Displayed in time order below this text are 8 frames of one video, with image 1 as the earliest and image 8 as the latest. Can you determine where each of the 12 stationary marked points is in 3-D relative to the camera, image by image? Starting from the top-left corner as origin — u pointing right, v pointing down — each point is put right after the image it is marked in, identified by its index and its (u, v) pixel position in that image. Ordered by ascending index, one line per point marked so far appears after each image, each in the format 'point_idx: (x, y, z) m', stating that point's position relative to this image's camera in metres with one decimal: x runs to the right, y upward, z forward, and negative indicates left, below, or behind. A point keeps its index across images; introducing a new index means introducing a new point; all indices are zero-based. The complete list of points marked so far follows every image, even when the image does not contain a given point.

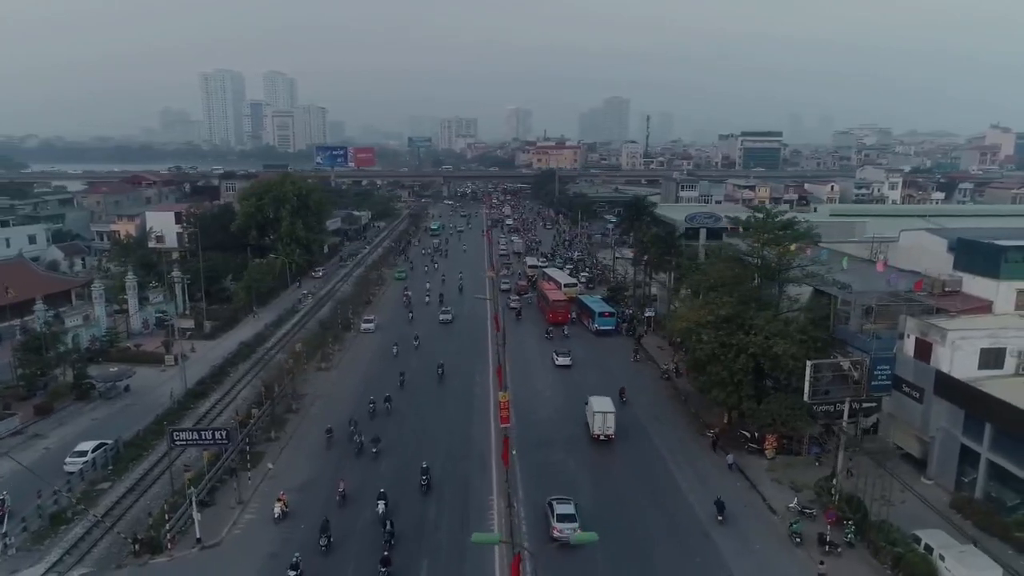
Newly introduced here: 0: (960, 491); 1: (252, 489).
0: (+12.2, -5.5, +19.2) m
1: (-7.2, -5.6, +19.5) m
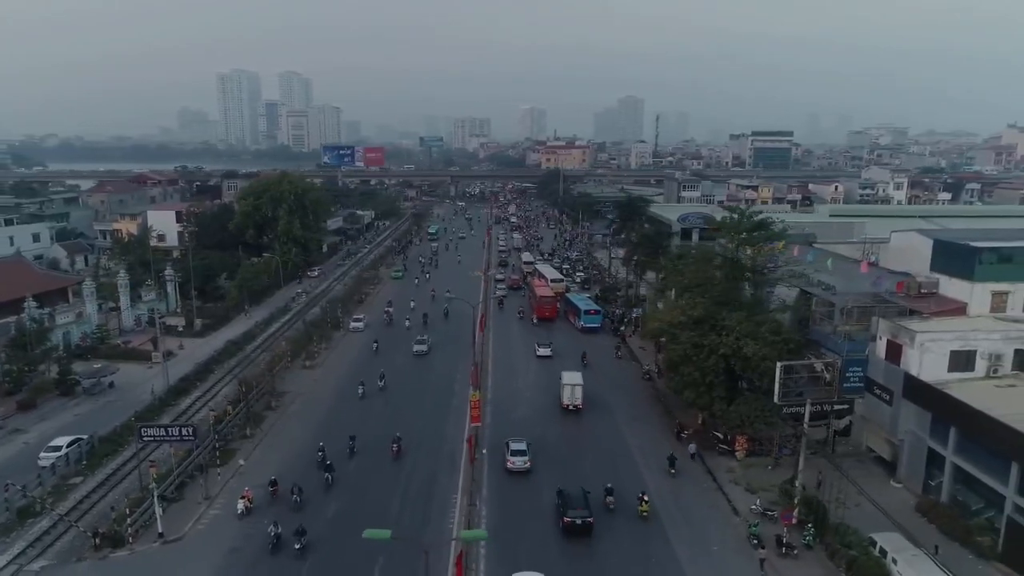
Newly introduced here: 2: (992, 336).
0: (+11.2, -5.6, +19.0) m
1: (-8.2, -5.5, +19.7) m
2: (+13.2, -1.3, +19.3) m
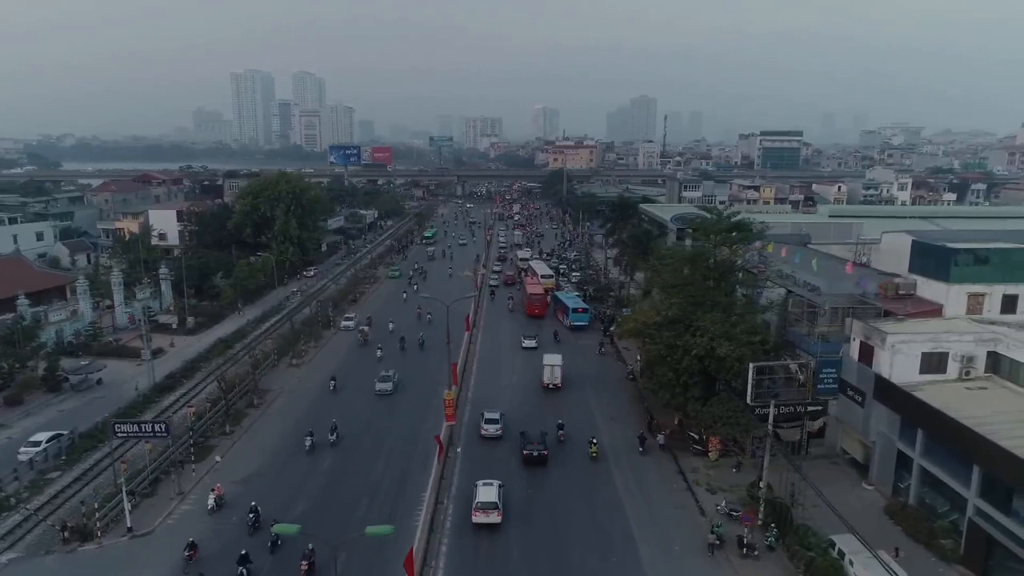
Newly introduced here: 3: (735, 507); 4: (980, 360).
0: (+10.3, -5.6, +18.9) m
1: (-9.0, -5.5, +20.0) m
2: (+12.3, -1.4, +19.2) m
3: (+5.7, -5.7, +18.5) m
4: (+12.9, -2.0, +19.4) m
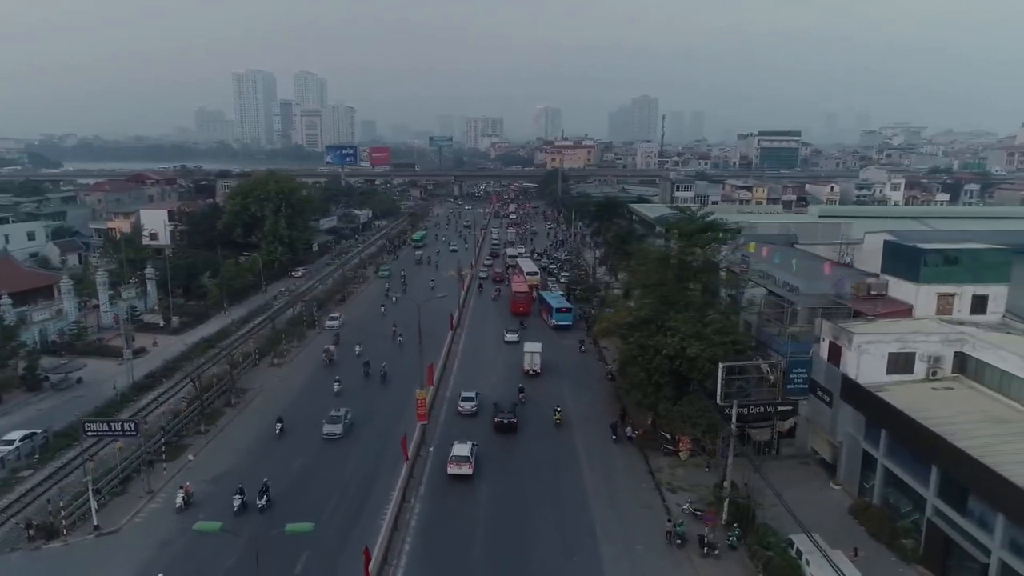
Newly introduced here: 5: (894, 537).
0: (+9.4, -5.6, +19.0) m
1: (-9.9, -5.5, +20.1) m
2: (+11.4, -1.4, +19.2) m
3: (+4.8, -5.7, +18.5) m
4: (+12.0, -2.0, +19.4) m
5: (+9.1, -5.9, +16.8) m
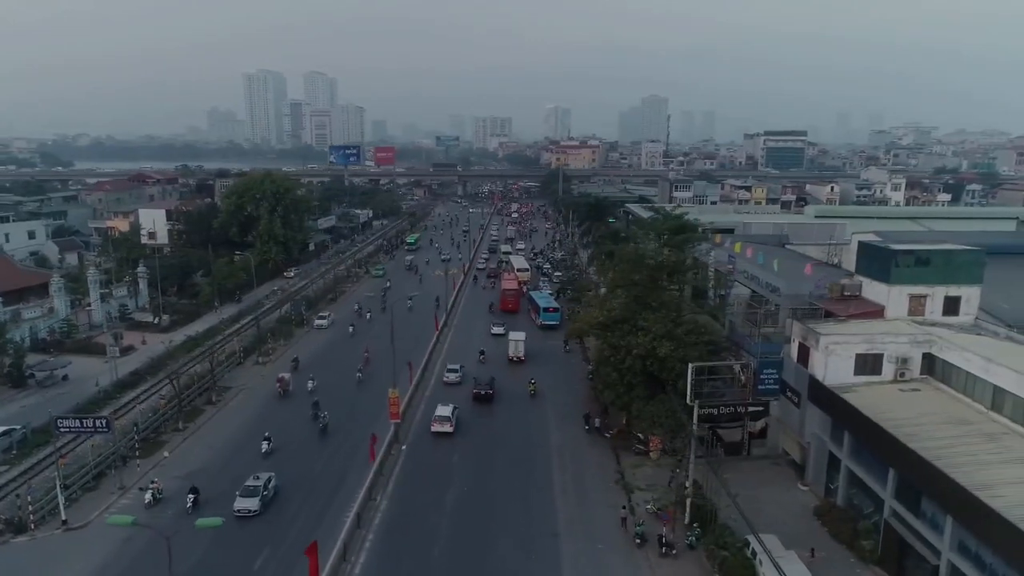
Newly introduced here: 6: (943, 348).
0: (+8.5, -5.6, +18.9) m
1: (-10.8, -5.4, +20.3) m
2: (+10.5, -1.4, +19.1) m
3: (+3.9, -5.7, +18.6) m
4: (+11.1, -2.0, +19.4) m
5: (+8.2, -6.0, +16.8) m
6: (+11.5, -1.6, +18.8) m
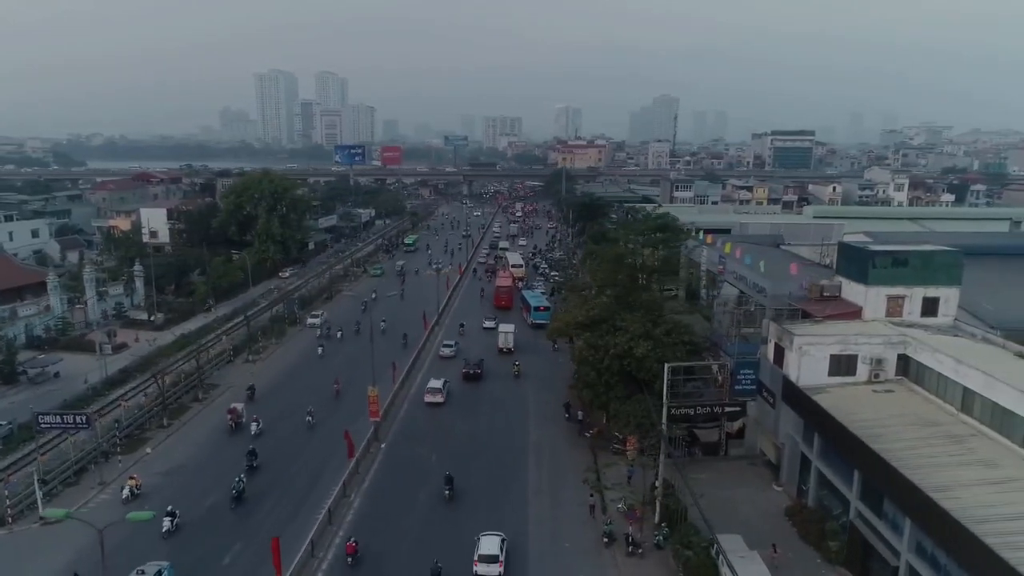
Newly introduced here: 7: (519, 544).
0: (+7.7, -5.6, +18.9) m
1: (-11.6, -5.4, +20.6) m
2: (+9.8, -1.4, +19.1) m
3: (+3.1, -5.7, +18.6) m
4: (+10.3, -2.0, +19.3) m
5: (+7.4, -6.0, +16.8) m
6: (+10.8, -1.6, +18.7) m
7: (+0.1, -6.3, +17.4) m
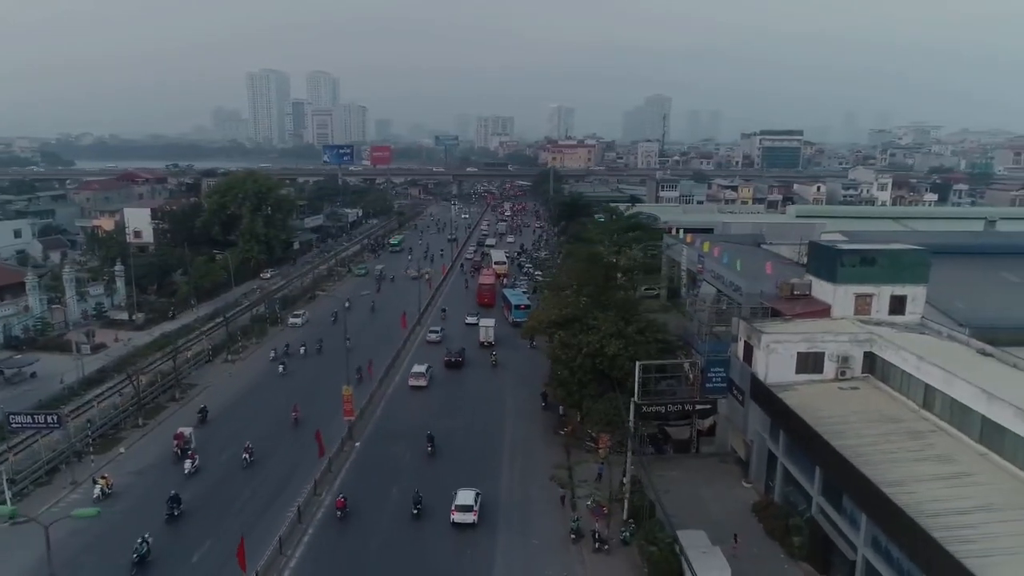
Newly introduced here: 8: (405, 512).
0: (+6.9, -5.6, +19.1) m
1: (-12.4, -5.4, +20.6) m
2: (+9.0, -1.4, +19.3) m
3: (+2.3, -5.7, +18.8) m
4: (+9.5, -2.0, +19.5) m
5: (+6.6, -5.9, +17.0) m
6: (+10.0, -1.6, +18.9) m
7: (-0.6, -6.3, +17.5) m
8: (-2.8, -6.0, +18.8) m
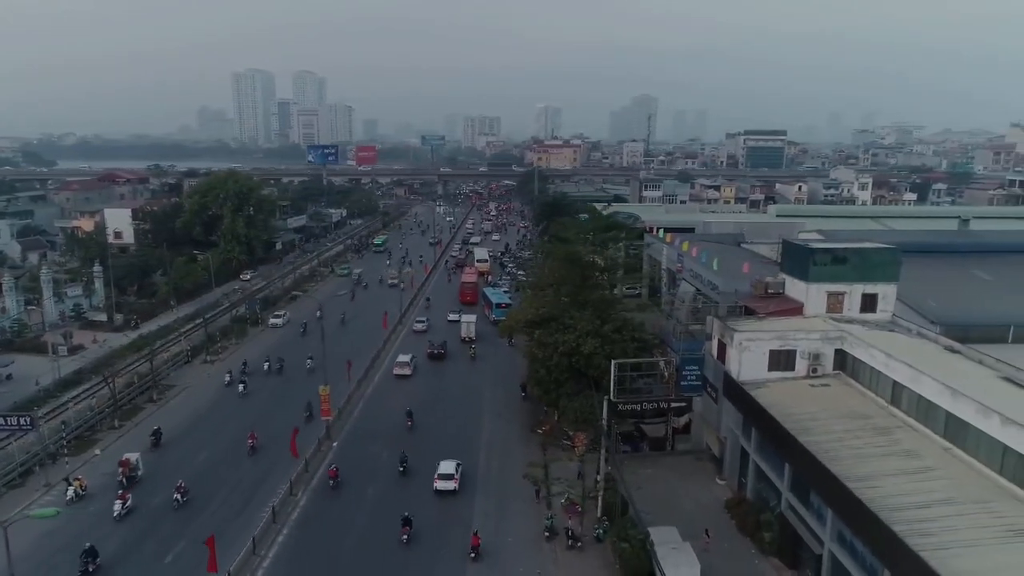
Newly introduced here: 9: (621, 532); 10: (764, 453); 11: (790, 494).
0: (+6.3, -5.6, +19.3) m
1: (-13.1, -5.4, +20.5) m
2: (+8.3, -1.3, +19.6) m
3: (+1.7, -5.7, +18.9) m
4: (+8.8, -1.9, +19.8) m
5: (+6.0, -5.9, +17.2) m
6: (+9.3, -1.5, +19.2) m
7: (-1.3, -6.2, +17.6) m
8: (-3.5, -6.0, +18.8) m
9: (+2.6, -5.8, +16.8) m
10: (+6.5, -4.1, +17.9) m
11: (+6.5, -4.8, +16.4) m
